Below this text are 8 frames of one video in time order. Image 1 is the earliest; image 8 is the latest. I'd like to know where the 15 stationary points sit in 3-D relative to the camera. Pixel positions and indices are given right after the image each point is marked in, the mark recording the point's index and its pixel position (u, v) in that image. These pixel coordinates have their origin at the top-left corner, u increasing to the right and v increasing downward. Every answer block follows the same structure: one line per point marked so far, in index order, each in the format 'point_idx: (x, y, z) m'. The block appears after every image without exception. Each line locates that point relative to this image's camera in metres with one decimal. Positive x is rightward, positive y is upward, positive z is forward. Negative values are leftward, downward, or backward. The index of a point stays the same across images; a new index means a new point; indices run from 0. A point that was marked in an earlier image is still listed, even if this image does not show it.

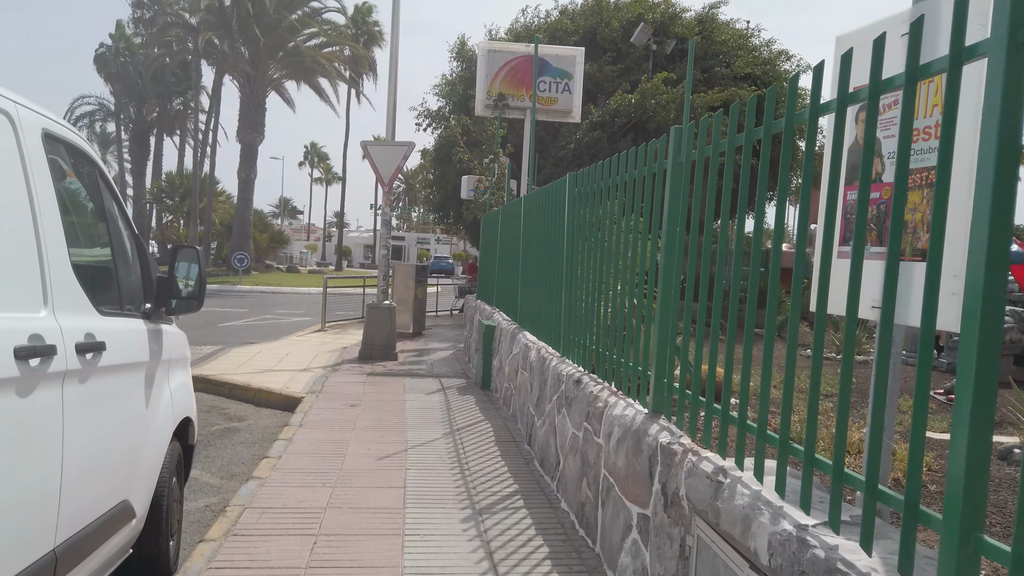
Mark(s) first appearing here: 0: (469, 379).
0: (-0.6, -1.2, +10.1) m
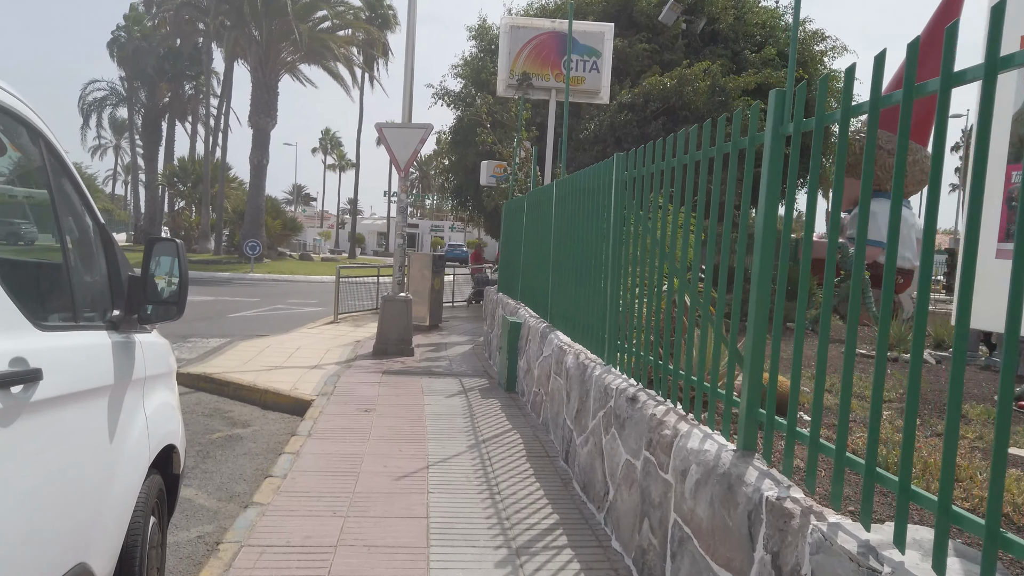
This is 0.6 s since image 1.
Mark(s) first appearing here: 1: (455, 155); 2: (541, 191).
0: (-0.3, -1.1, +9.4) m
1: (-1.4, +3.4, +19.4) m
2: (+0.3, +1.1, +8.8) m
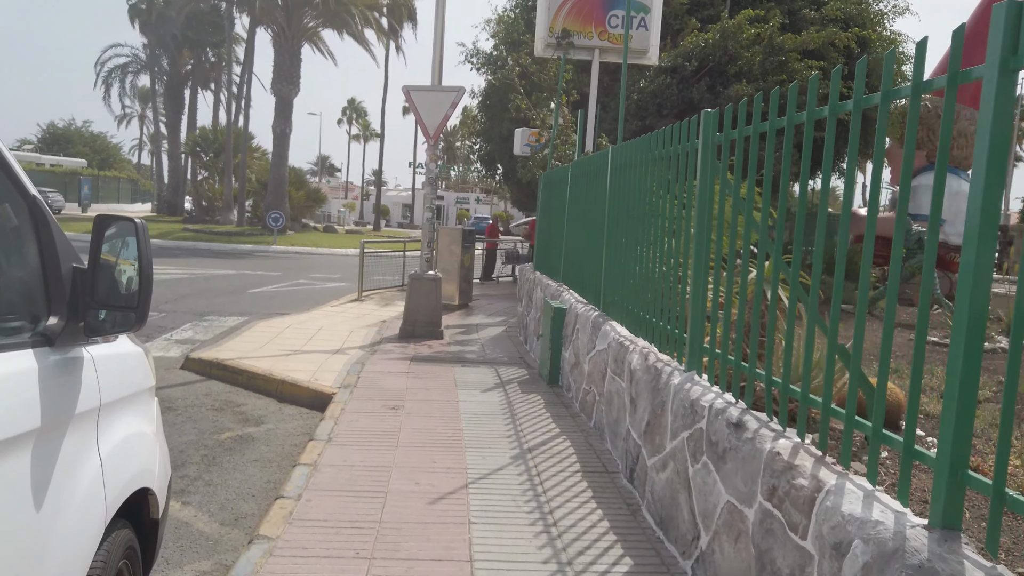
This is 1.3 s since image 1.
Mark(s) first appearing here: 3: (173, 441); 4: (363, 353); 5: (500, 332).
0: (+0.2, -0.9, +8.5) m
1: (-0.6, +4.0, +18.4) m
2: (+0.8, +1.3, +7.9) m
3: (-2.6, -1.2, +5.8) m
4: (-1.8, -0.8, +9.3) m
5: (-0.2, -0.7, +11.9) m
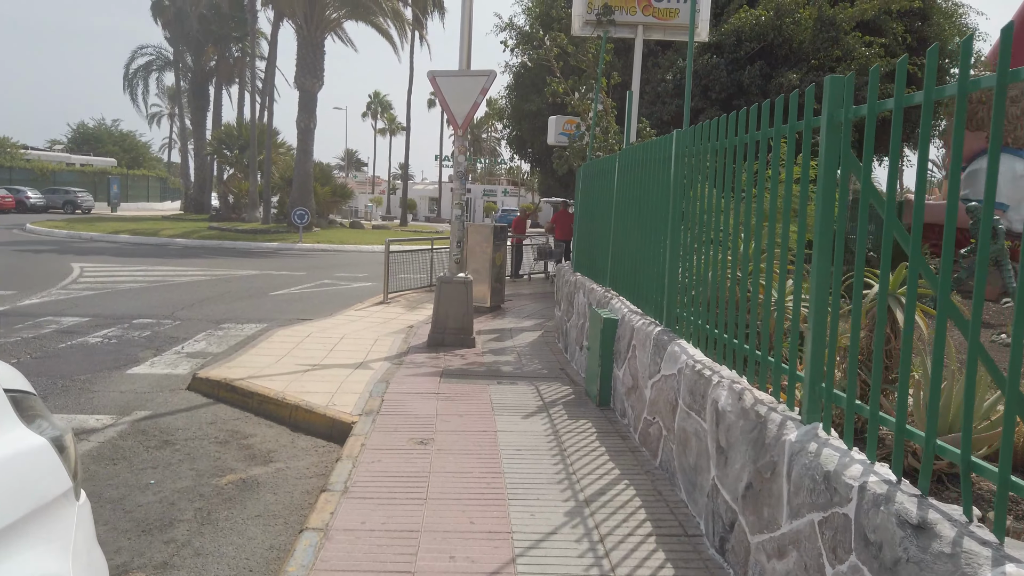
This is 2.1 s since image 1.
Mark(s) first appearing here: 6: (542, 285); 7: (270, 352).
0: (+0.6, -1.0, +7.6) m
1: (+0.1, +4.1, +17.4) m
2: (+1.1, +1.2, +6.9) m
3: (-2.3, -1.3, +4.9) m
4: (-1.4, -0.9, +8.4) m
5: (+0.4, -0.7, +11.0) m
6: (+0.7, 0.0, +16.6) m
7: (-3.0, -0.8, +9.2) m
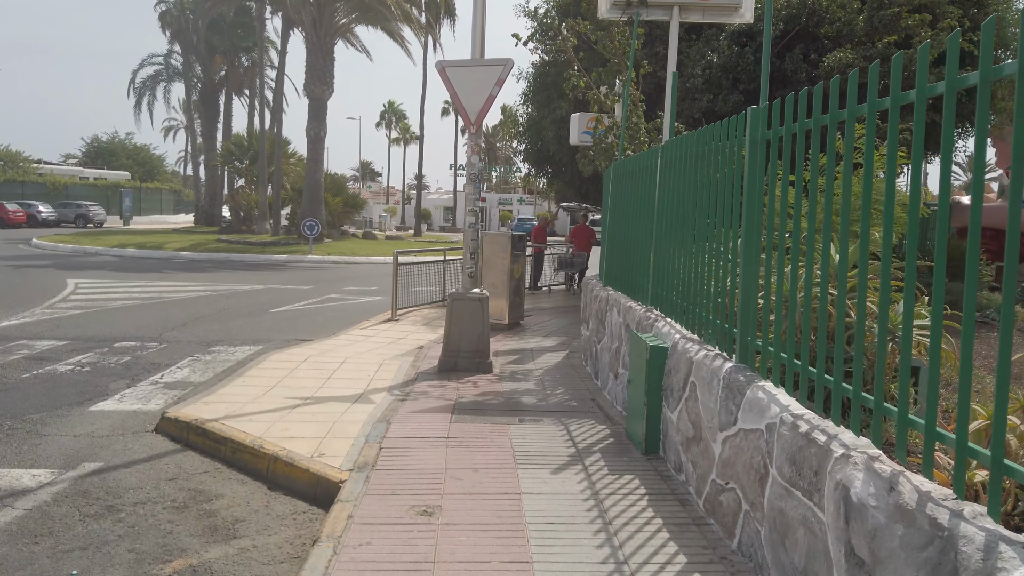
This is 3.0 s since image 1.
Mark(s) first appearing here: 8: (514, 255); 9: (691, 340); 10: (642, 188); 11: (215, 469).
0: (+0.8, -1.1, +6.4) m
1: (+0.5, +3.8, +16.3) m
2: (+1.3, +1.1, +5.7) m
3: (-2.1, -1.5, +3.8) m
4: (-1.2, -1.1, +7.3) m
5: (+0.6, -0.9, +9.8) m
6: (+1.1, -0.2, +15.4) m
7: (-2.7, -1.0, +8.1) m
8: (0.0, +0.5, +12.0) m
9: (+1.2, -0.4, +5.0) m
10: (+1.3, +1.0, +7.6) m
11: (-2.1, -1.3, +5.5) m
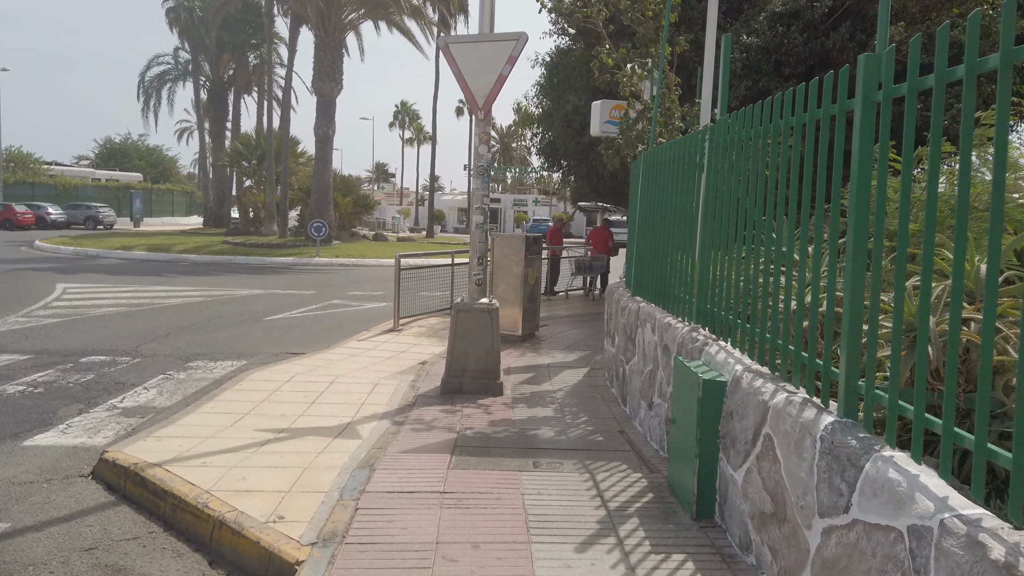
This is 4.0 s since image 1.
0: (+0.9, -1.2, +5.2) m
1: (+0.8, +3.7, +15.1) m
2: (+1.4, +1.0, +4.4) m
3: (-2.1, -1.5, +2.6) m
4: (-1.1, -1.2, +6.1) m
5: (+0.8, -1.0, +8.6) m
6: (+1.3, -0.3, +14.2) m
7: (-2.6, -1.1, +7.0) m
8: (+0.2, +0.4, +10.8) m
9: (+1.2, -0.4, +3.8) m
10: (+1.4, +0.9, +6.4) m
11: (-2.1, -1.4, +4.3) m
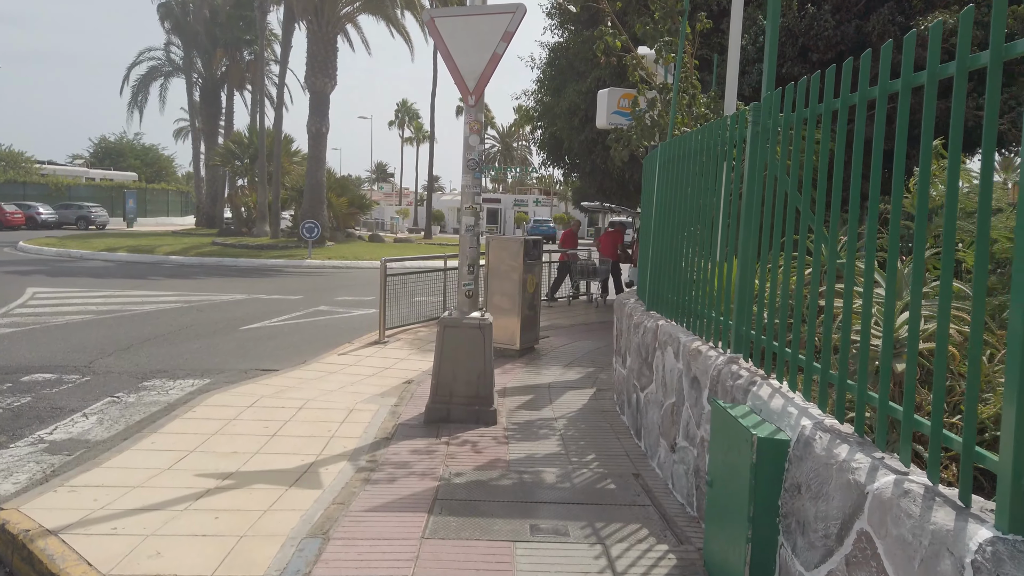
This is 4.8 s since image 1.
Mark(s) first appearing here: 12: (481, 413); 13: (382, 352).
0: (+0.9, -1.3, +4.1) m
1: (+0.7, +3.6, +14.1) m
2: (+1.3, +0.9, +3.4) m
3: (-2.1, -1.7, +1.6) m
4: (-1.1, -1.3, +5.0) m
5: (+0.8, -1.1, +7.5) m
6: (+1.3, -0.4, +13.1) m
7: (-2.6, -1.2, +5.9) m
8: (+0.2, +0.3, +9.7) m
9: (+1.2, -0.6, +2.7) m
10: (+1.4, +0.8, +5.4) m
11: (-2.1, -1.5, +3.3) m
12: (-0.3, -1.1, +6.7) m
13: (-1.7, -0.8, +9.8) m
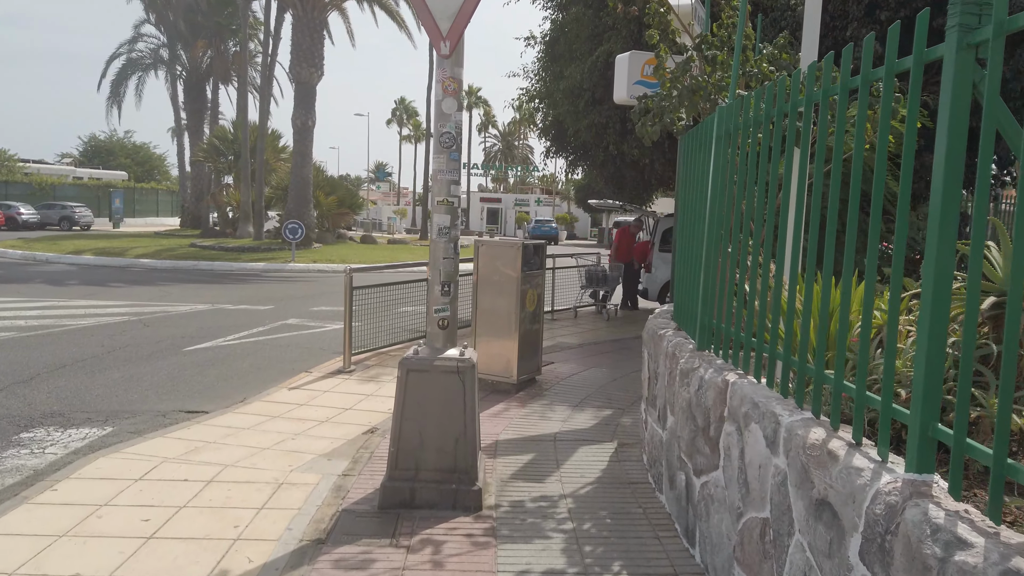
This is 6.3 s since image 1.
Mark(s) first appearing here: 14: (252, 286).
0: (+0.8, -1.5, +2.1) m
1: (+0.7, +3.4, +12.1) m
2: (+1.3, +0.7, +1.4) m
3: (-2.2, -1.8, -0.4) m
4: (-1.2, -1.5, +3.1) m
5: (+0.7, -1.3, +5.5) m
6: (+1.3, -0.6, +11.1) m
7: (-2.7, -1.4, +4.0) m
8: (+0.2, +0.1, +7.8) m
9: (+1.1, -0.7, +0.7) m
10: (+1.3, +0.6, +3.4) m
11: (-2.2, -1.7, +1.3) m
12: (-0.3, -1.3, +4.7) m
13: (-1.7, -1.0, +7.8) m
14: (-6.7, +0.1, +19.6) m
